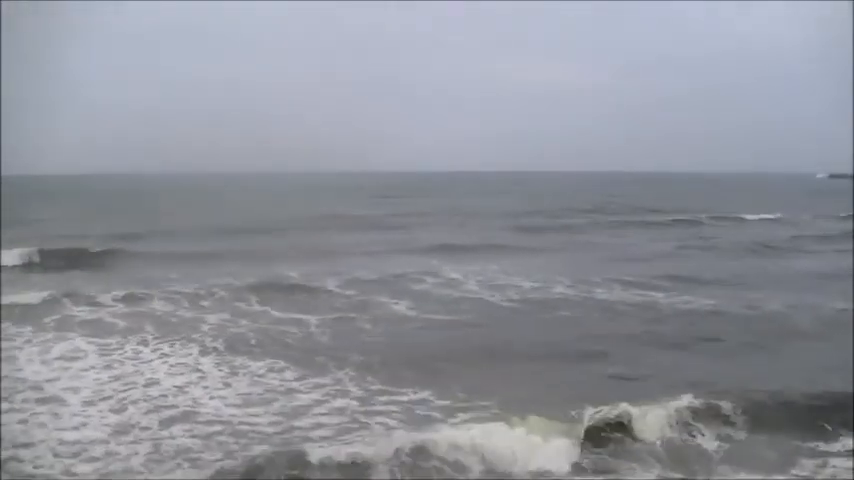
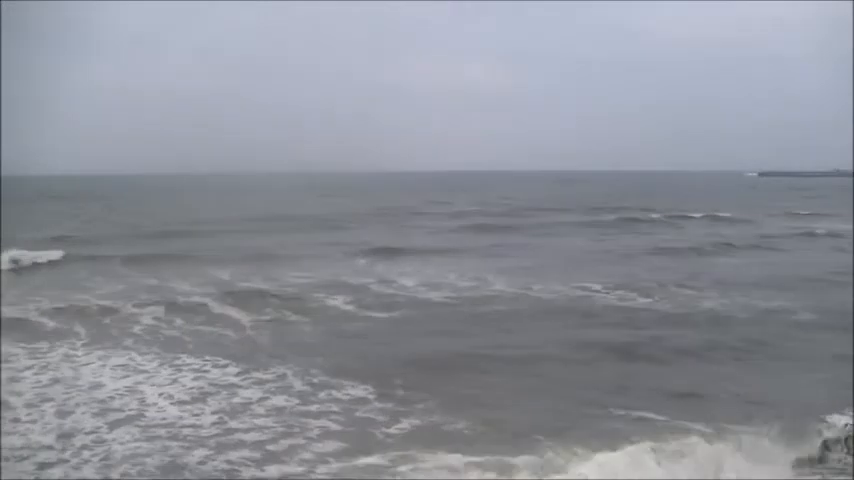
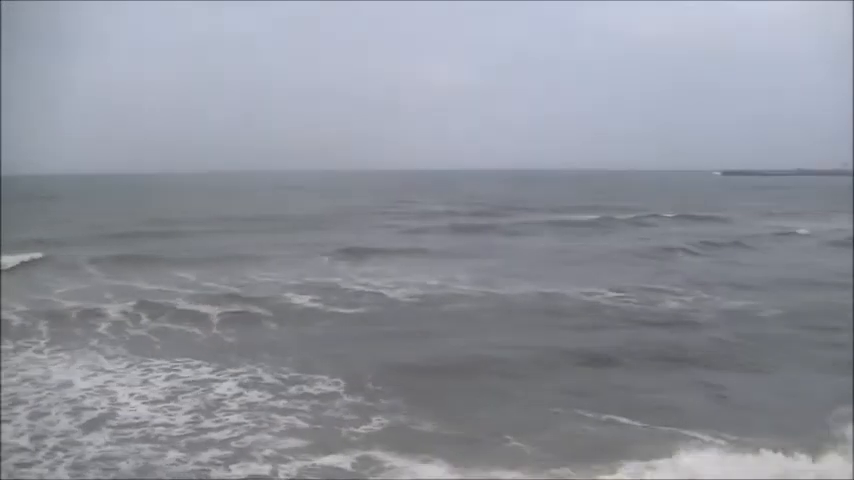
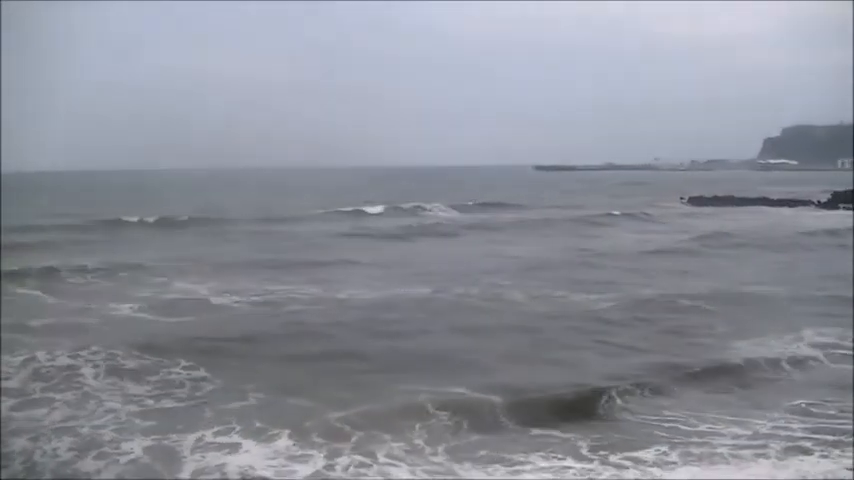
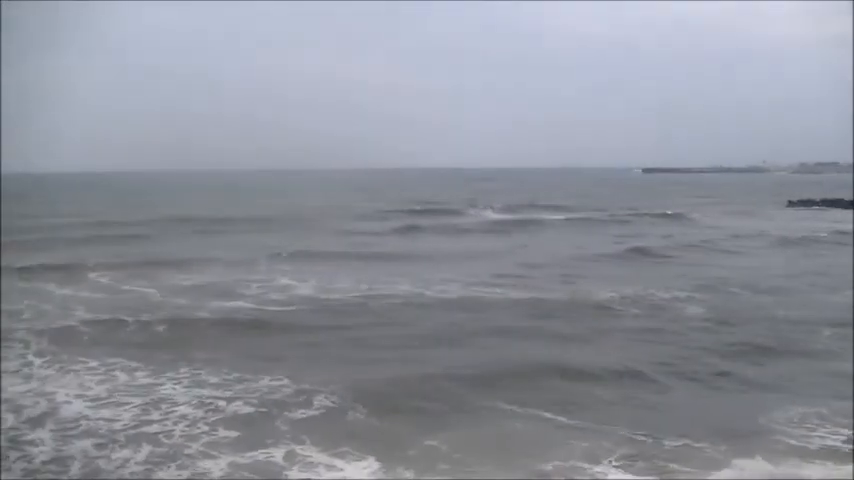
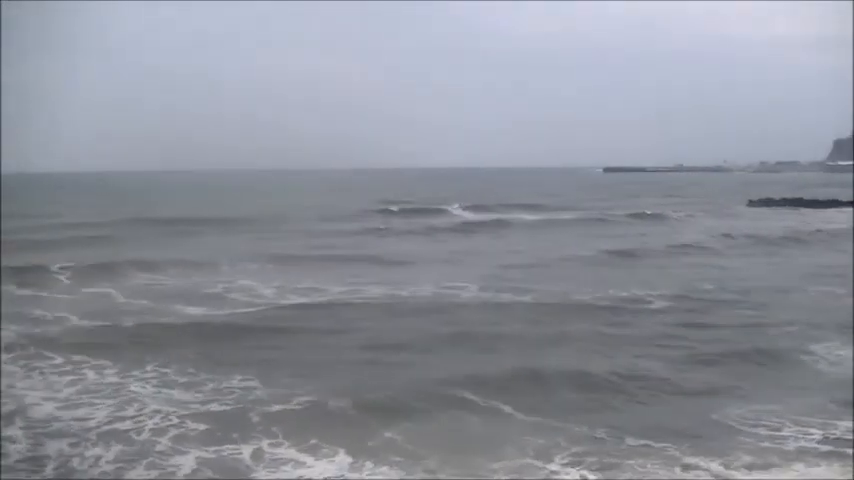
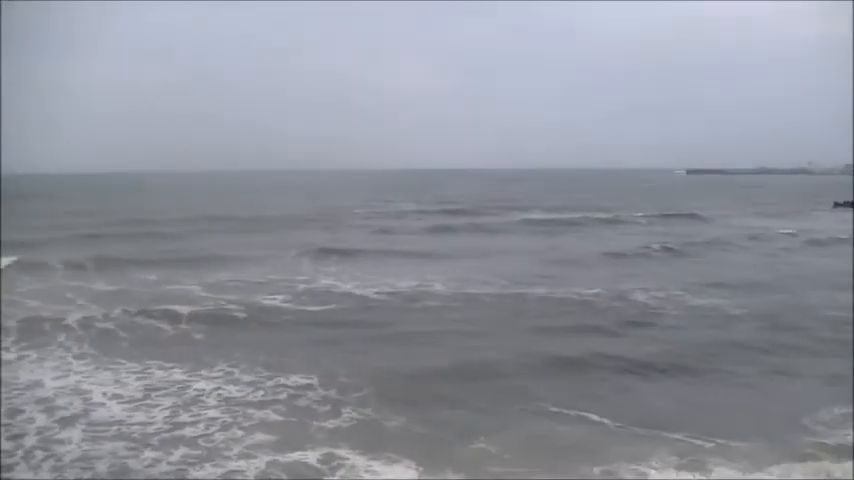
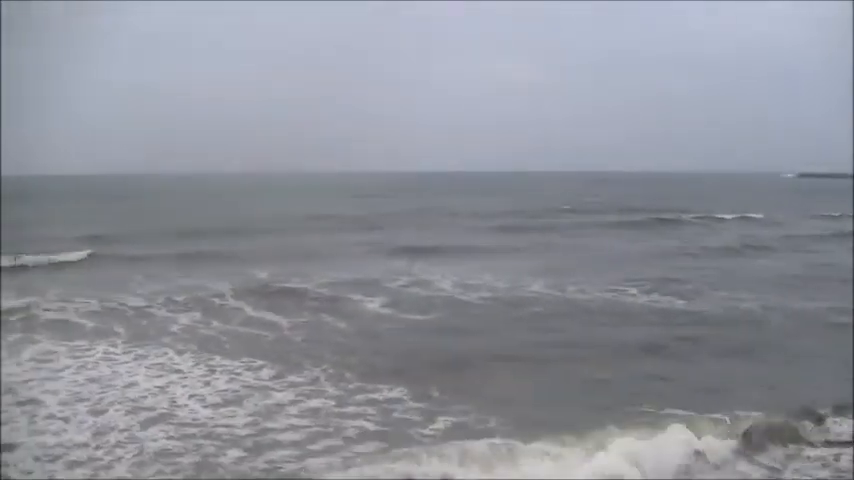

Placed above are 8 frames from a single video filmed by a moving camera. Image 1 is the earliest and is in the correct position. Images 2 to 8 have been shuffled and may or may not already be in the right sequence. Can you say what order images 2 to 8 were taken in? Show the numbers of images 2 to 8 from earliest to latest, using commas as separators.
8, 2, 3, 7, 5, 6, 4
